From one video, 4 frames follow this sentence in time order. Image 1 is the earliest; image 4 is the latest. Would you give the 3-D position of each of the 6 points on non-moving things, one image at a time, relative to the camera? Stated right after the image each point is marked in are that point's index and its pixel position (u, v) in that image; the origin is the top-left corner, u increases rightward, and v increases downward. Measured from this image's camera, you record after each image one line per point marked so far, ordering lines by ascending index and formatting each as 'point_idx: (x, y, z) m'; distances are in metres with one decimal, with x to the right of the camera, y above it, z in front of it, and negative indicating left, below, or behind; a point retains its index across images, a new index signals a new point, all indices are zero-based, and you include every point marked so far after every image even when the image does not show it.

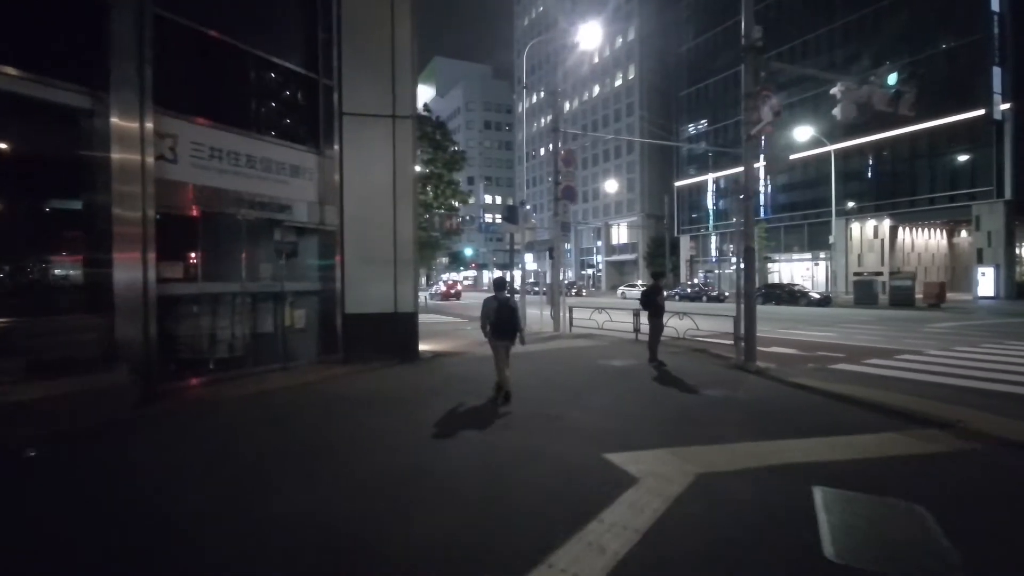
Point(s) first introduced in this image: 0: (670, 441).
0: (+2.7, -2.6, +8.8) m
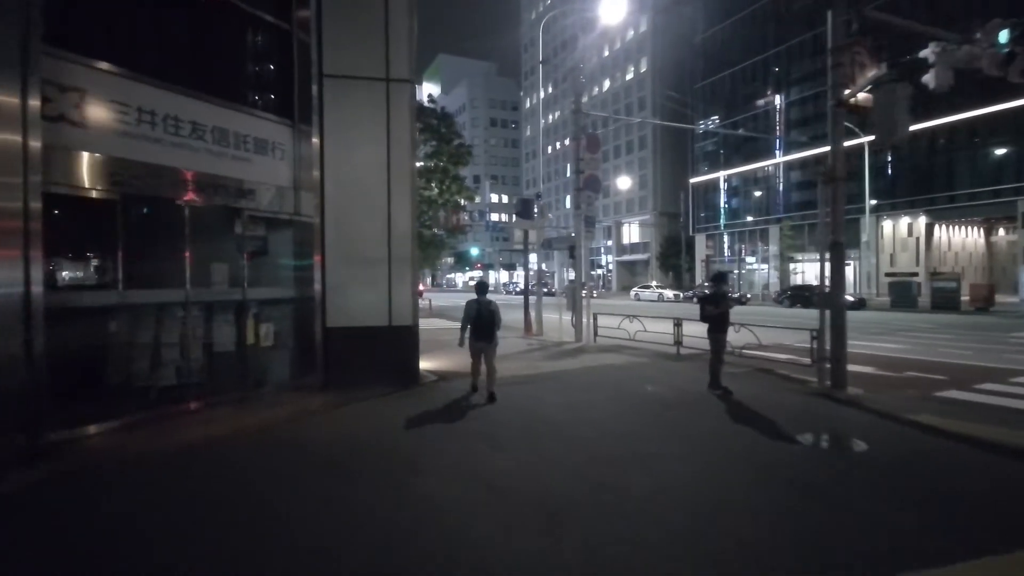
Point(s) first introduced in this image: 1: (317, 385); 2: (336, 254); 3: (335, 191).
0: (+3.1, -2.8, +5.7) m
1: (-4.4, -2.2, +12.2) m
2: (-4.0, +0.6, +12.3) m
3: (-4.1, +2.1, +12.4) m
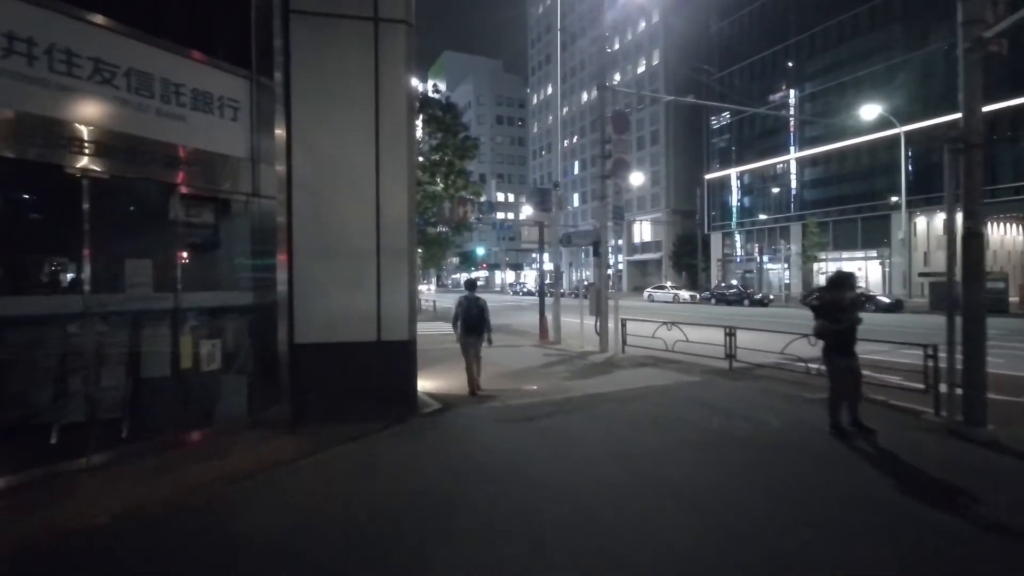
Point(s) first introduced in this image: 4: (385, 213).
0: (+3.5, -2.8, +2.8) m
1: (-3.9, -2.3, +9.3) m
2: (-3.6, +0.6, +9.5) m
3: (-3.6, +2.1, +9.6) m
4: (-2.3, +1.3, +9.8) m
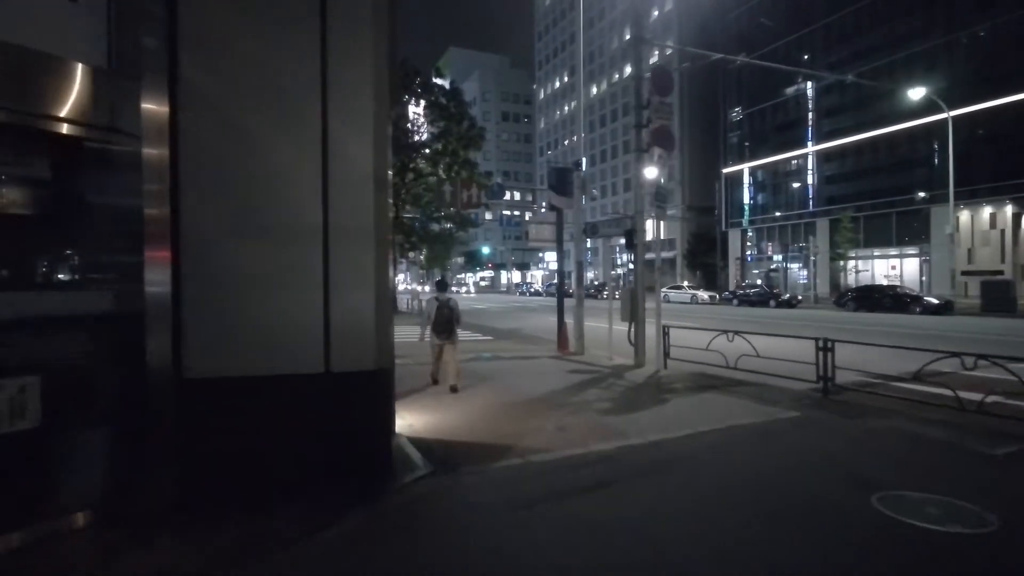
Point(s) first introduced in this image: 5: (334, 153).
0: (+3.8, -2.8, -0.8) m
1: (-3.6, -2.2, +5.8) m
2: (-3.3, +0.6, +6.0) m
3: (-3.3, +2.1, +6.0) m
4: (-2.0, +1.3, +6.2) m
5: (-2.0, +1.9, +6.2) m
